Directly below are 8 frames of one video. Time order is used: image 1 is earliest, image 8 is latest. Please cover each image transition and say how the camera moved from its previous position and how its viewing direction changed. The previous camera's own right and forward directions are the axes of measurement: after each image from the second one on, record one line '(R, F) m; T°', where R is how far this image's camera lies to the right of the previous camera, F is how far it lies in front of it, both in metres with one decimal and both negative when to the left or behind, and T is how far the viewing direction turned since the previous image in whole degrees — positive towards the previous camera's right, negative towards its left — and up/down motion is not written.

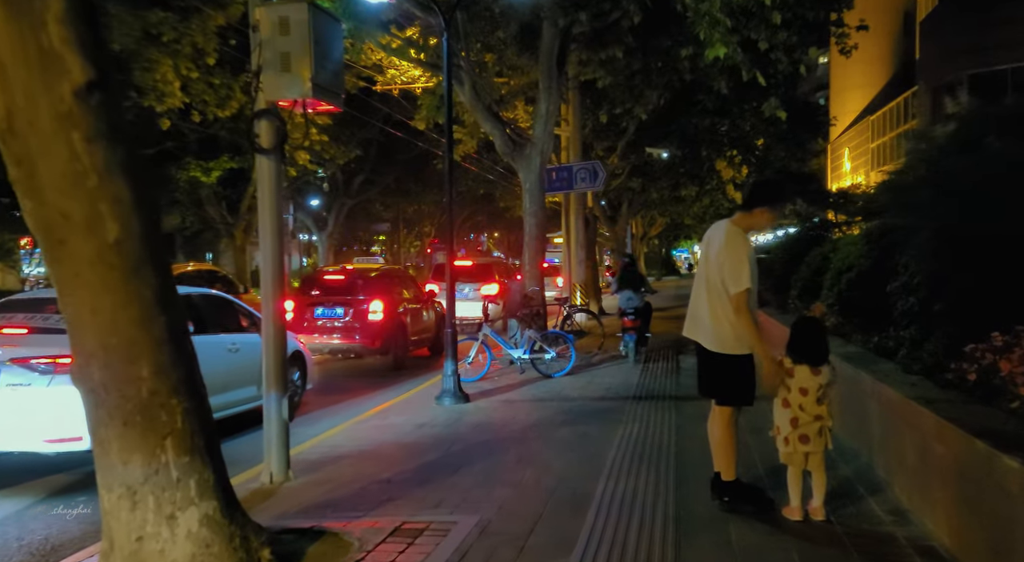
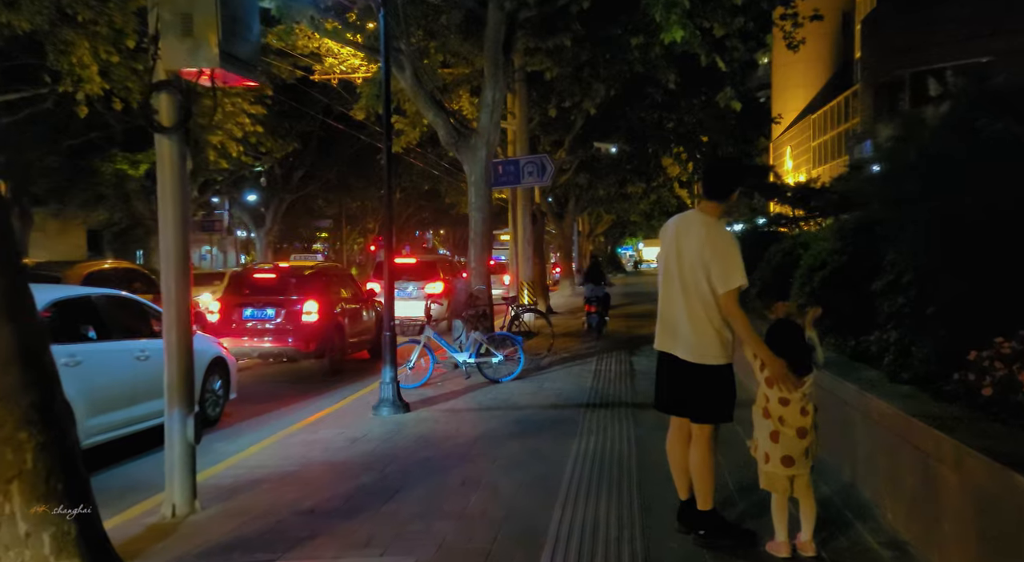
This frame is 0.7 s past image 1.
(0.0, +0.7) m; +4°
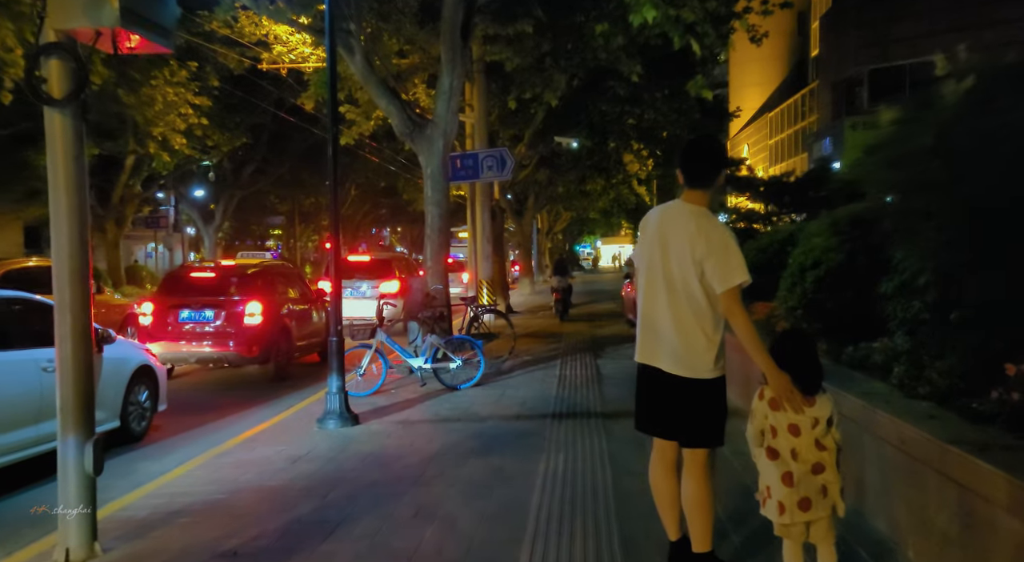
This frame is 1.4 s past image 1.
(0.0, +0.7) m; +3°
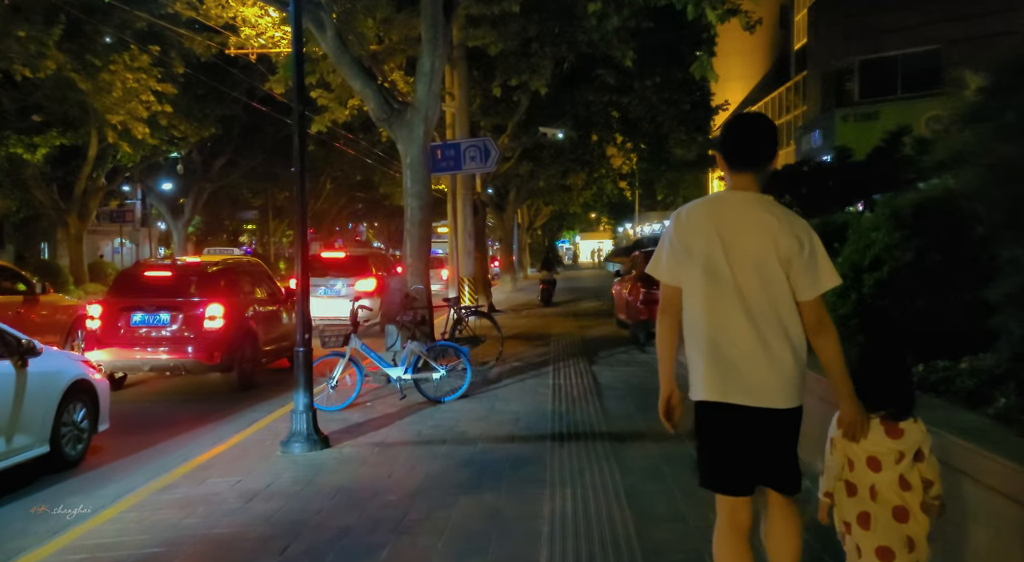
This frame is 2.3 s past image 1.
(-0.1, +1.0) m; +2°
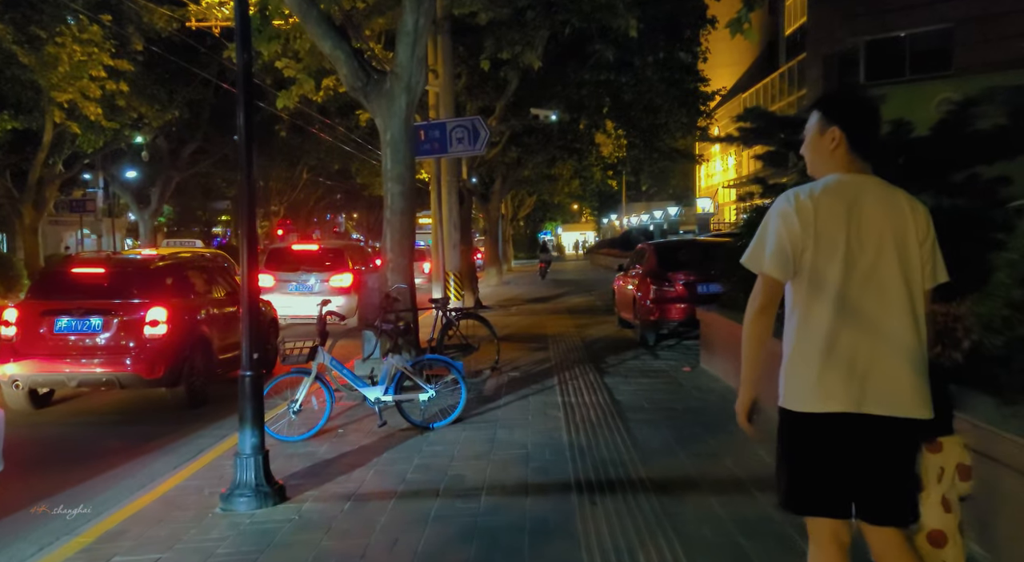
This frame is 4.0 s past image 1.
(-0.2, +1.6) m; +1°
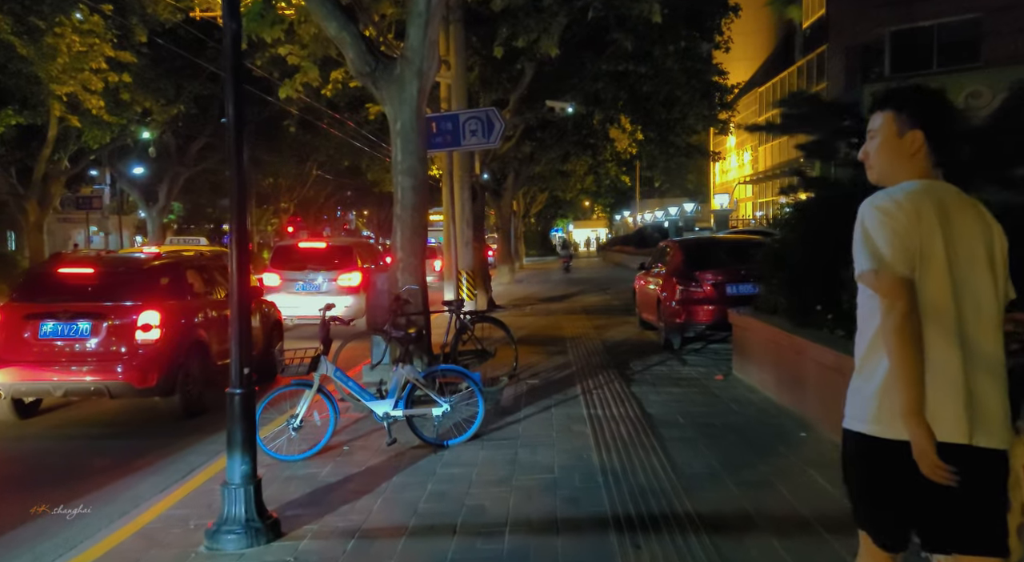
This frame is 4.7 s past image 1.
(-0.1, +0.7) m; -1°
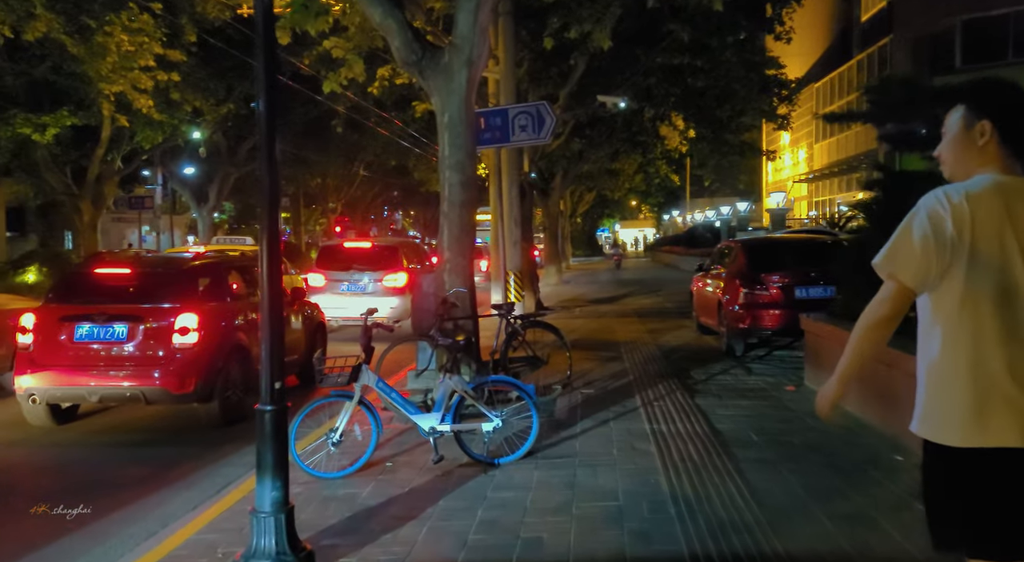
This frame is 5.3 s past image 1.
(-0.1, +0.6) m; -3°
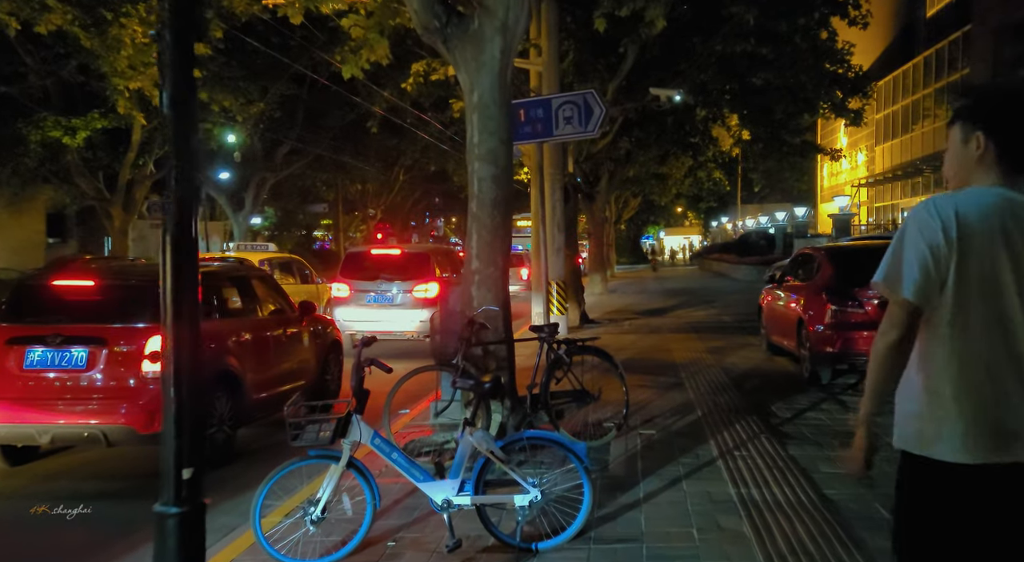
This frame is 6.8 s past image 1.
(0.0, +1.6) m; -3°
